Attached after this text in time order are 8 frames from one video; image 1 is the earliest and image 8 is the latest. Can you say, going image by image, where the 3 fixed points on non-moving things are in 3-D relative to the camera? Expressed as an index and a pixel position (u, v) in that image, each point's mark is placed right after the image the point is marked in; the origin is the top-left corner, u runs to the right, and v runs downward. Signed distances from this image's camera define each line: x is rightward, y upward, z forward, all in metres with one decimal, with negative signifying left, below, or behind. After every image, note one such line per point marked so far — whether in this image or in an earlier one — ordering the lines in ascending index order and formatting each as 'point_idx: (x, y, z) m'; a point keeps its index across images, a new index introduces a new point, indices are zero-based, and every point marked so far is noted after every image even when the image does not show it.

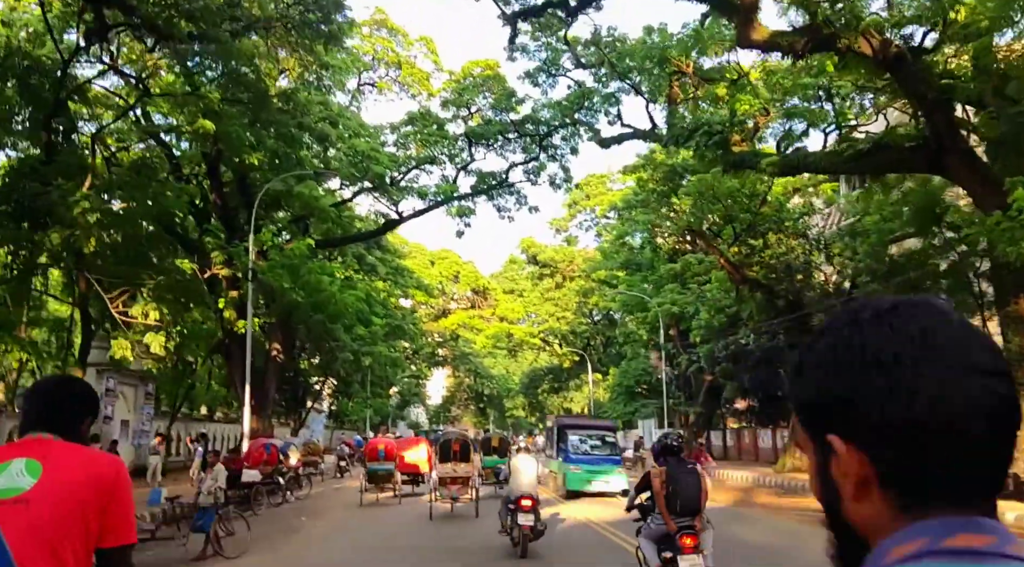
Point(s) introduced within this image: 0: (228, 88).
0: (-5.4, +3.7, +15.3) m
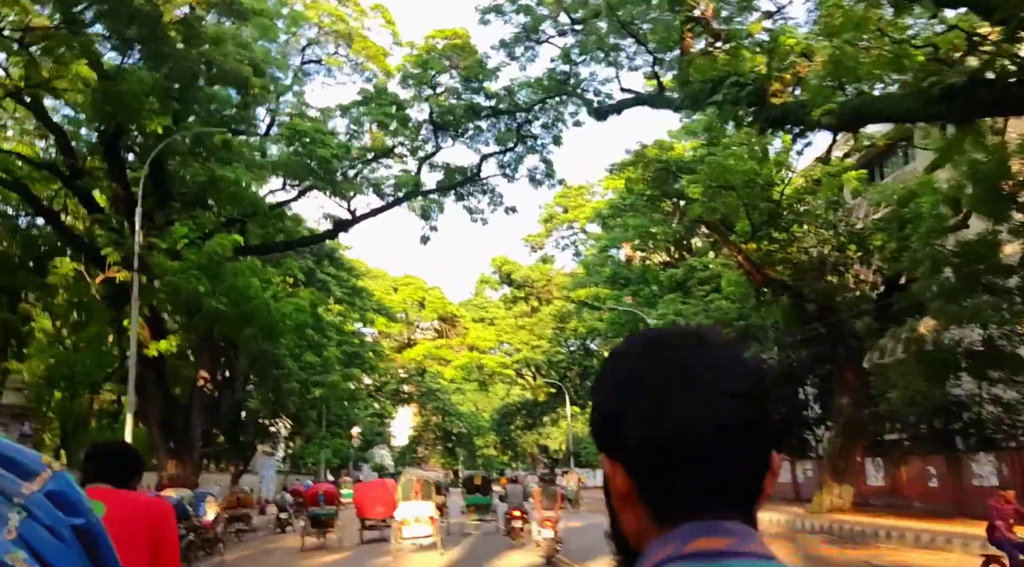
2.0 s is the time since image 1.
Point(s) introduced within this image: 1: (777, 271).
0: (-5.7, +3.8, +11.6) m
1: (+5.7, +0.3, +17.6) m
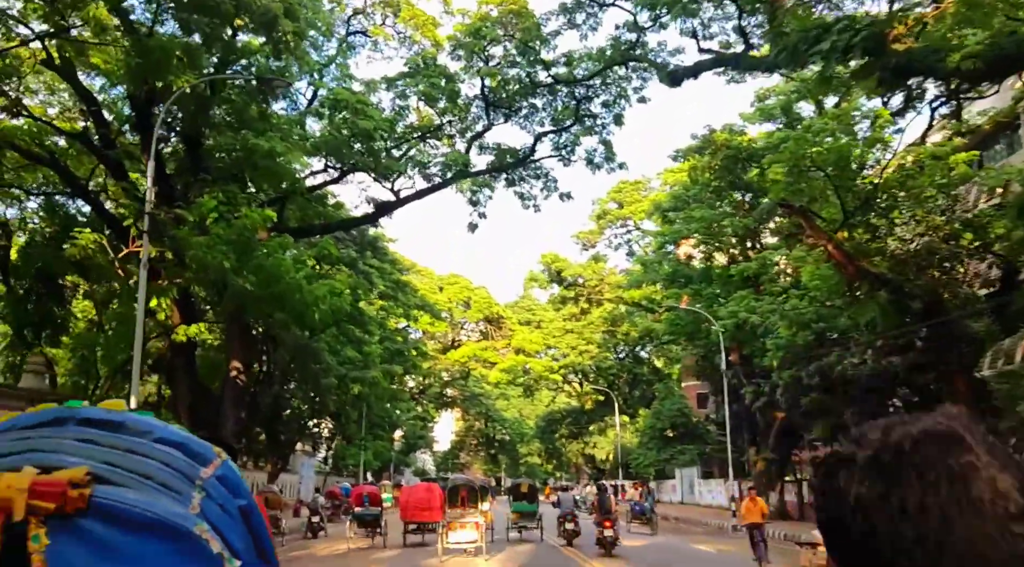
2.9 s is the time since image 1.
0: (-4.8, +4.2, +10.3) m
1: (+6.9, +0.4, +15.6) m
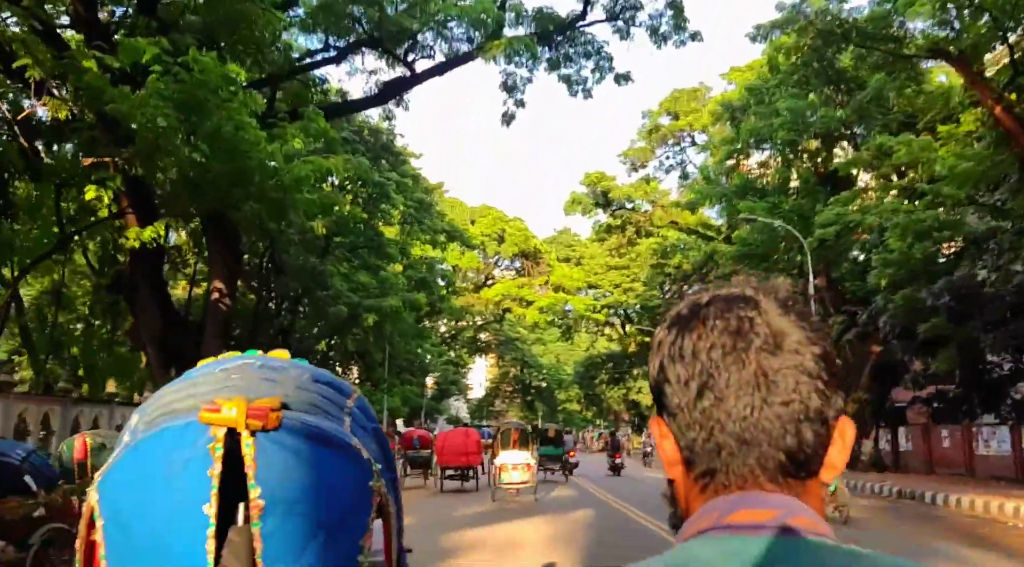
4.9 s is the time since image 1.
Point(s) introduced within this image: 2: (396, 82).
0: (-4.4, +5.5, +6.5) m
1: (+7.5, +2.1, +11.5) m
2: (-2.1, +3.6, +14.7) m
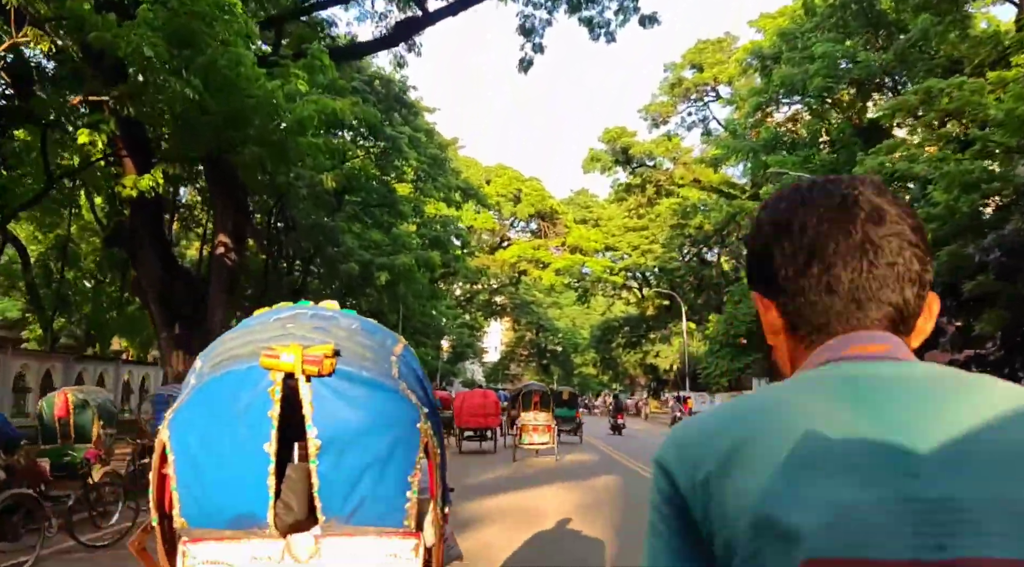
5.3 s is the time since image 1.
0: (-4.2, +5.9, +5.6) m
1: (+7.8, +2.7, +10.5) m
2: (-1.8, +4.4, +13.9) m
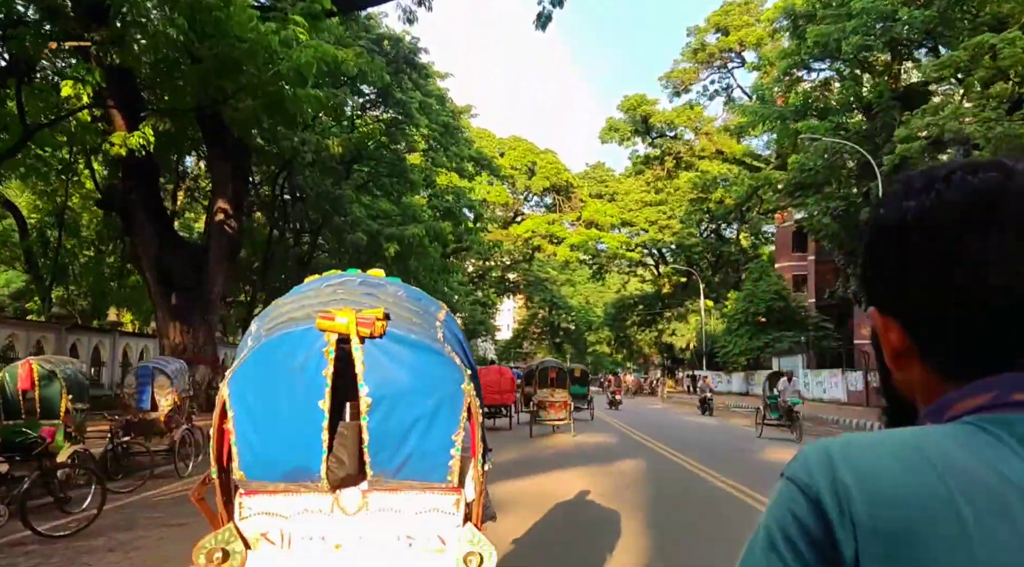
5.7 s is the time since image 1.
0: (-4.0, +6.2, +4.6) m
1: (+8.0, +3.1, +9.5) m
2: (-1.5, +4.9, +12.9) m
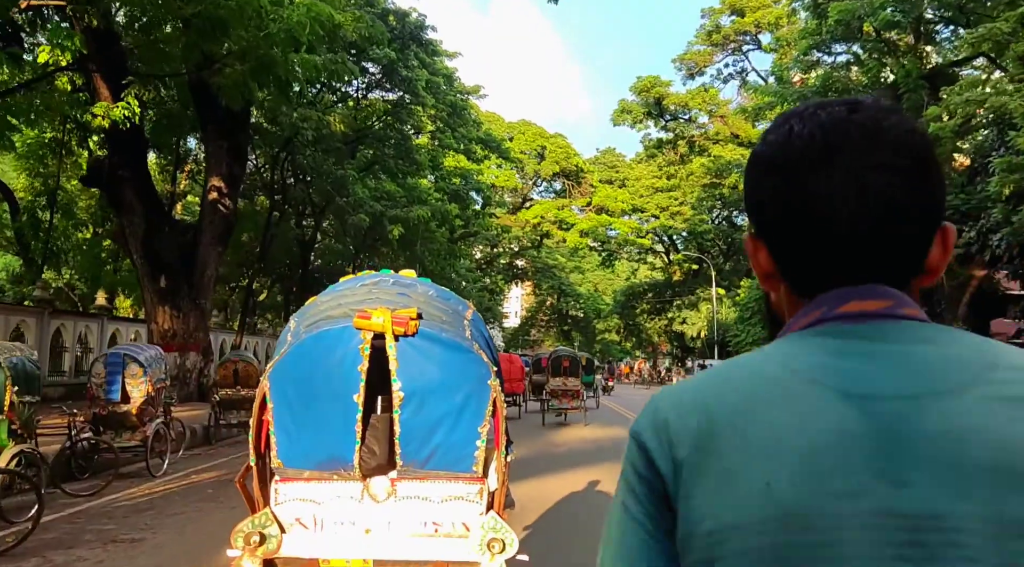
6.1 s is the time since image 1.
0: (-4.0, +6.3, +3.8) m
1: (+8.1, +3.2, +8.7) m
2: (-1.3, +5.1, +12.1) m
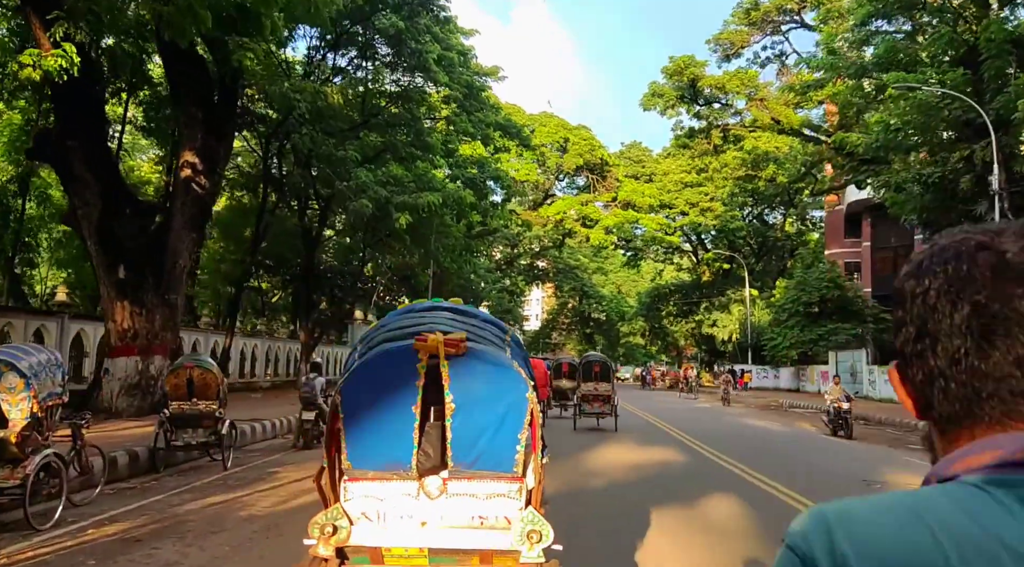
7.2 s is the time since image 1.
0: (-3.9, +6.5, +2.0) m
1: (+8.3, +3.3, +6.5) m
2: (-1.1, +5.2, +10.2) m
